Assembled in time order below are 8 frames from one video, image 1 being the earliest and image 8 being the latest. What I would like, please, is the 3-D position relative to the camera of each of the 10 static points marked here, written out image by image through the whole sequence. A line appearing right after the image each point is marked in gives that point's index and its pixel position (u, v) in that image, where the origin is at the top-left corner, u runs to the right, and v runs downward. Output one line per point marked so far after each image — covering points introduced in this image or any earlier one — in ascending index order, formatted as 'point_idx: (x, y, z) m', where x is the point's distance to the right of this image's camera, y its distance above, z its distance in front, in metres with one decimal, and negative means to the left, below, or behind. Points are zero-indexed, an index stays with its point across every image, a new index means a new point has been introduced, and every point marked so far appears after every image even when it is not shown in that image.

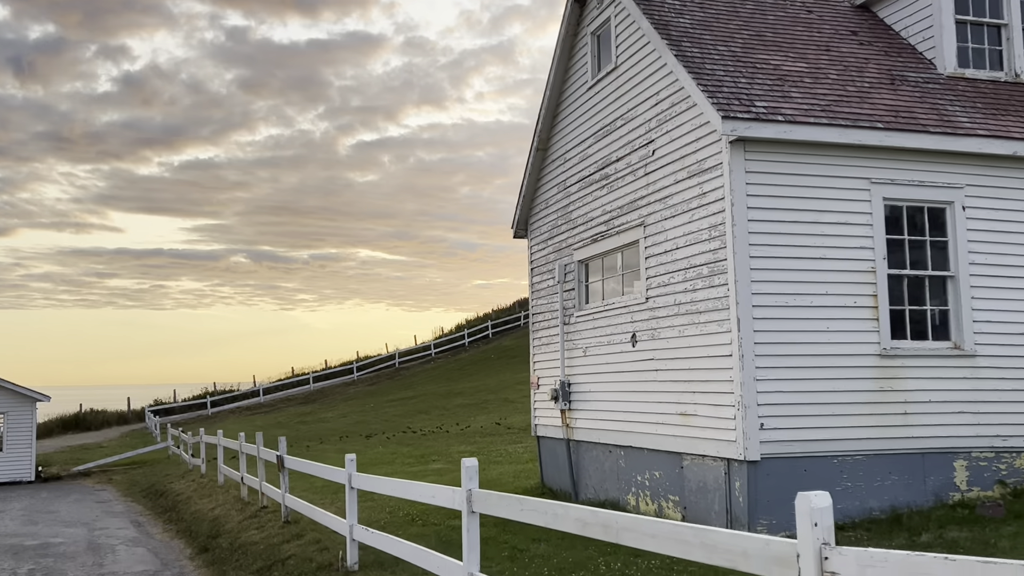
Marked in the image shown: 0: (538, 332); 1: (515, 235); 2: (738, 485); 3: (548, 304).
0: (+0.3, -0.5, +12.5) m
1: (0.0, +0.7, +13.1) m
2: (+1.8, -1.6, +8.3) m
3: (+0.4, -0.2, +12.1) m
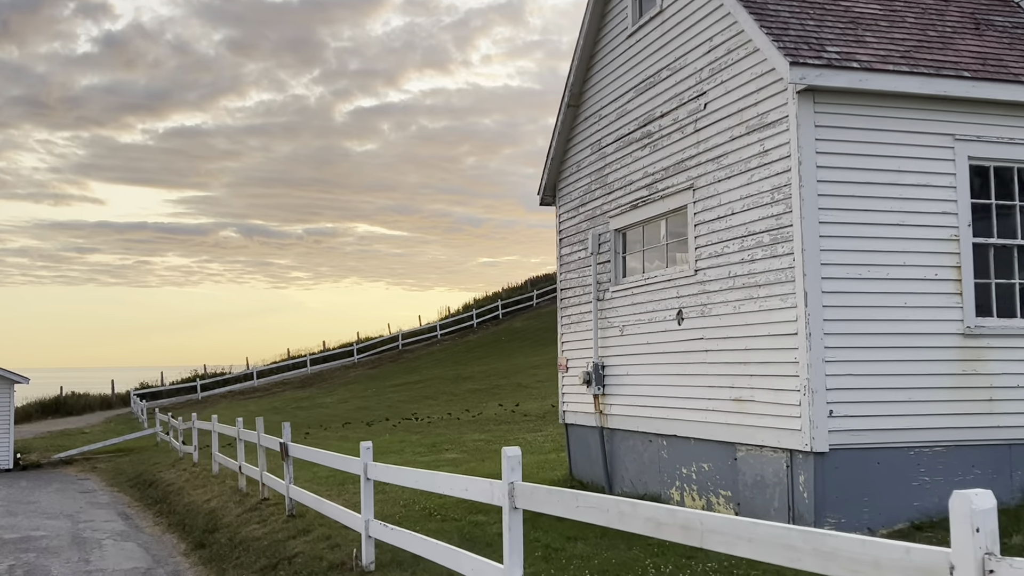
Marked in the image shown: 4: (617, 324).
0: (+0.6, -0.3, +11.5) m
1: (+0.4, +1.0, +12.1) m
2: (+2.1, -1.4, +7.3) m
3: (+0.7, +0.1, +11.1) m
4: (+1.1, -0.4, +10.2) m
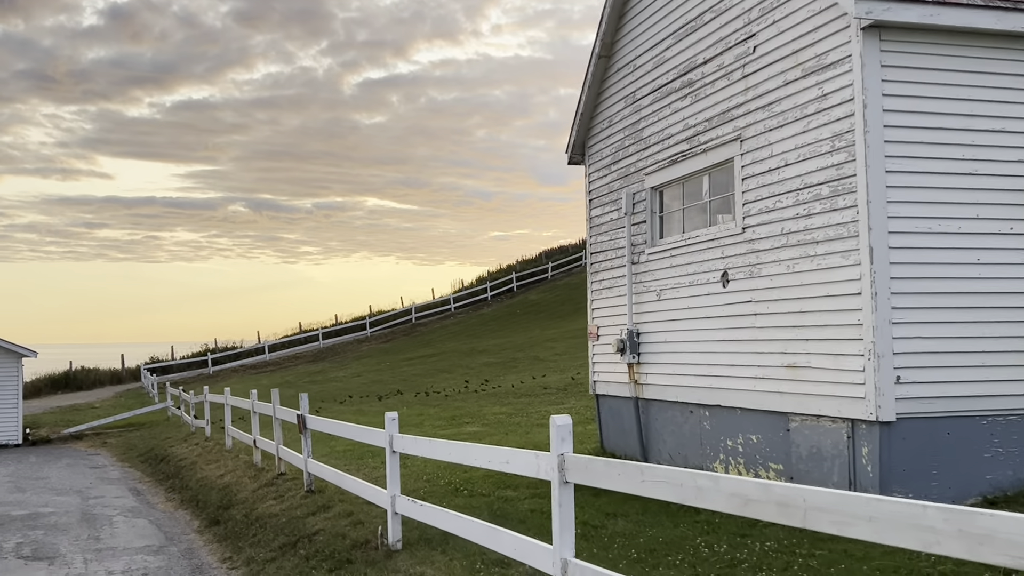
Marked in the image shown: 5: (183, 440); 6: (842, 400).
0: (+0.9, +0.1, +10.9) m
1: (+0.7, +1.4, +11.5) m
2: (+2.4, -1.1, +6.8) m
3: (+1.0, +0.5, +10.5) m
4: (+1.3, 0.0, +9.7) m
5: (-6.2, -2.9, +19.2) m
6: (+2.3, -0.8, +6.9) m
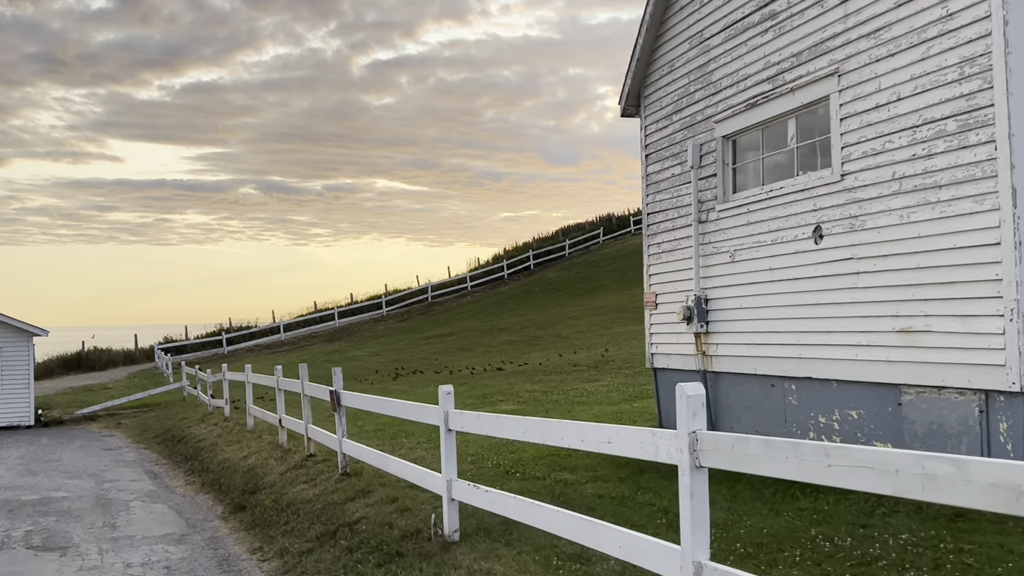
0: (+1.4, +0.5, +10.0) m
1: (+1.2, +1.8, +10.5) m
2: (+2.8, -0.8, +5.8) m
3: (+1.5, +0.9, +9.6) m
4: (+1.8, +0.3, +8.7) m
5: (-5.6, -2.4, +18.4) m
6: (+2.7, -0.5, +6.0) m
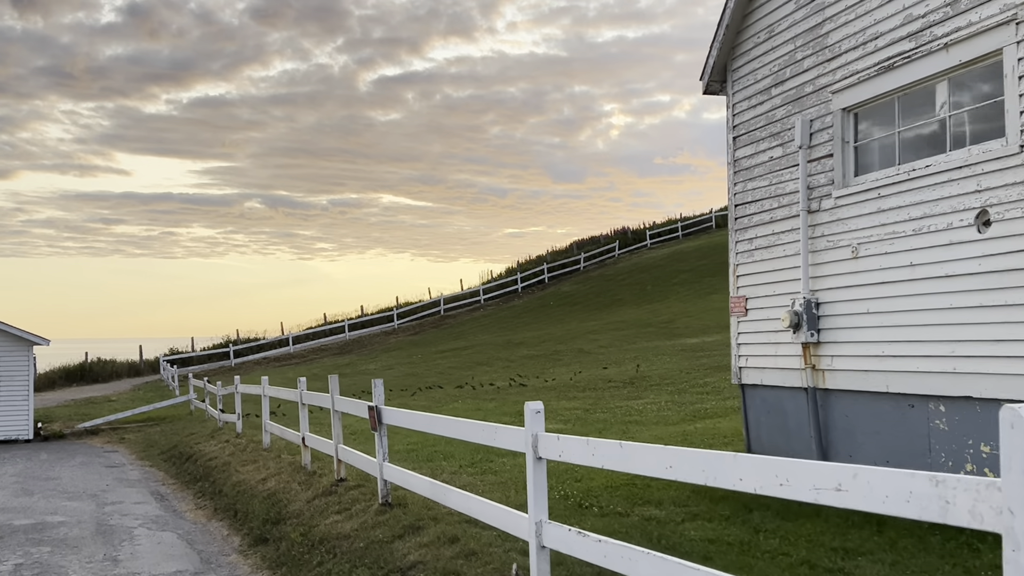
0: (+2.0, +0.5, +8.6) m
1: (+1.7, +1.8, +9.2) m
2: (+3.4, -0.8, +4.4) m
3: (+2.1, +0.8, +8.2) m
4: (+2.4, +0.3, +7.3) m
5: (-5.0, -2.5, +17.0) m
6: (+3.3, -0.4, +4.6) m
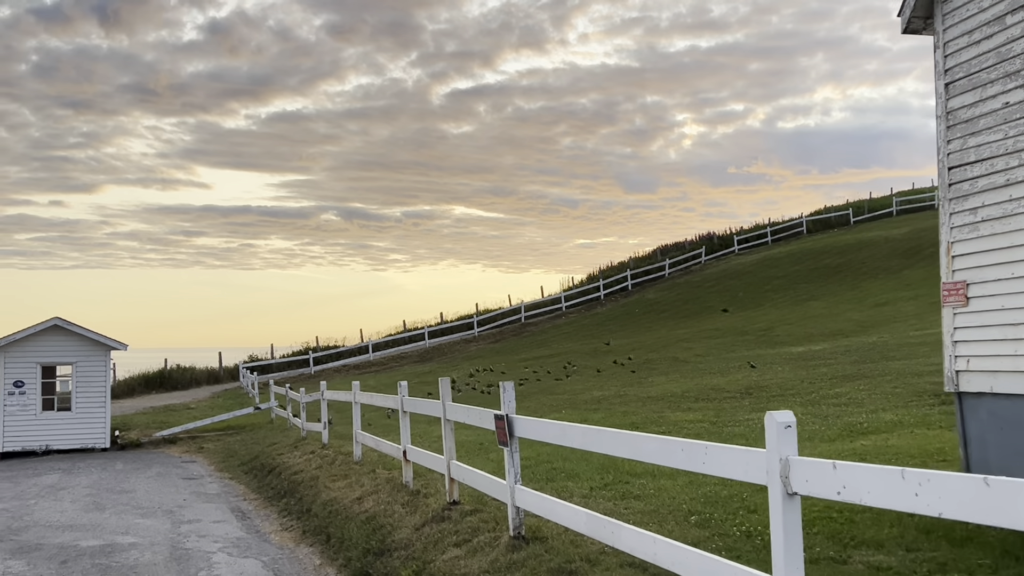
0: (+3.1, +0.6, +6.8) m
1: (+2.9, +1.9, +7.5) m
2: (+4.2, -0.6, +2.6) m
3: (+3.2, +1.0, +6.5) m
4: (+3.4, +0.5, +5.5) m
5: (-3.4, -2.5, +15.7) m
6: (+4.1, -0.3, +2.7) m
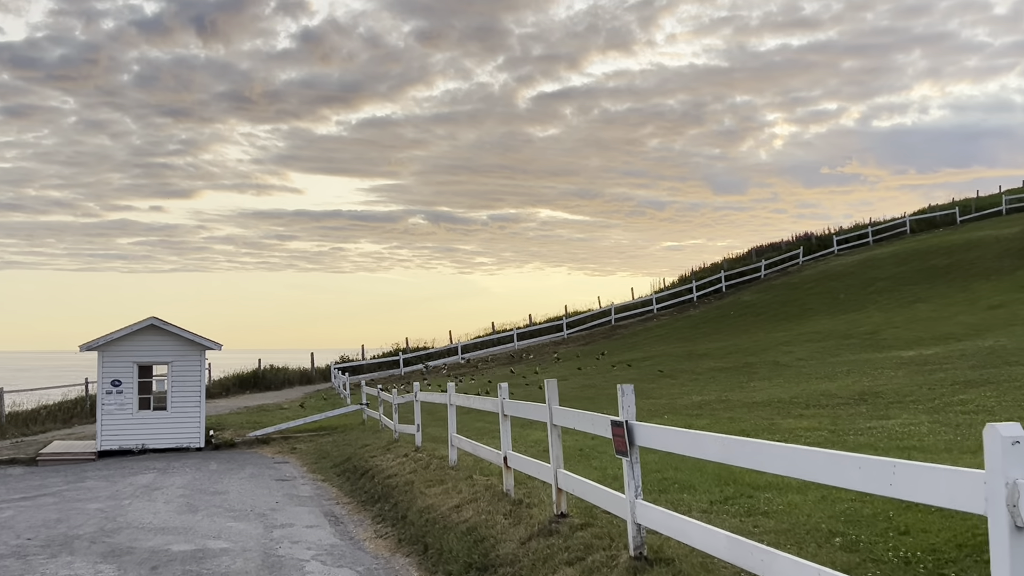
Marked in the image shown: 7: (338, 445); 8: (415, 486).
0: (+3.8, +0.6, +5.9) m
1: (+3.6, +1.9, +6.5) m
2: (+4.5, -0.5, +1.6) m
3: (+3.8, +1.0, +5.5) m
4: (+4.0, +0.5, +4.6) m
5: (-1.9, -2.4, +15.3) m
6: (+4.4, -0.2, +1.8) m
7: (-3.1, -2.8, +17.9) m
8: (-1.1, -2.2, +11.5) m
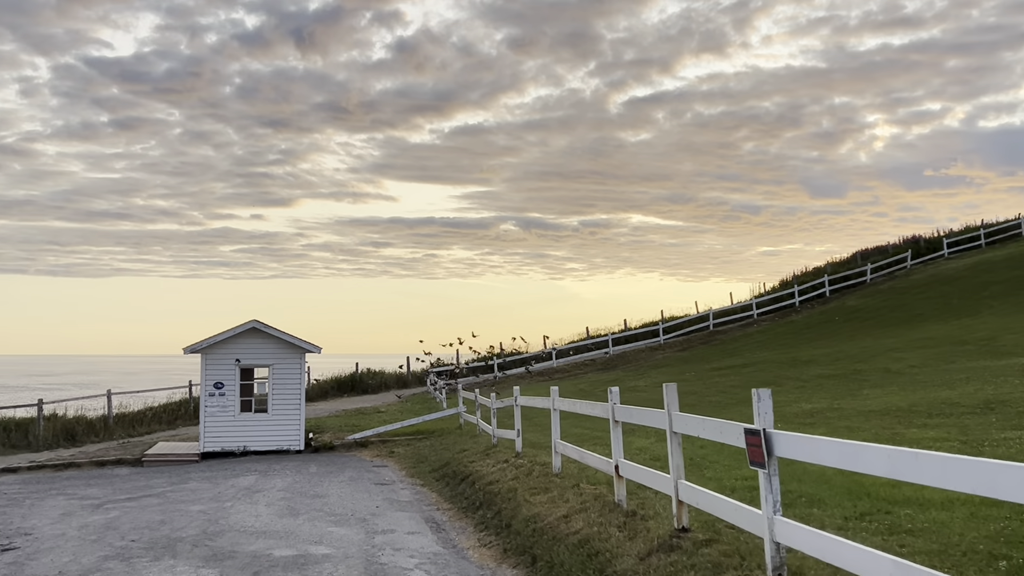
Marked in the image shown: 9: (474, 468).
0: (+4.4, +0.7, +5.1) m
1: (+4.4, +2.0, +5.8) m
2: (+4.8, -0.5, +0.7) m
3: (+4.5, +1.0, +4.7) m
4: (+4.5, +0.6, +3.8) m
5: (-0.3, -2.5, +14.9) m
6: (+4.7, -0.2, +0.9) m
7: (-1.3, -2.8, +17.6) m
8: (+0.1, -2.2, +11.0) m
9: (-0.5, -2.5, +14.0) m
